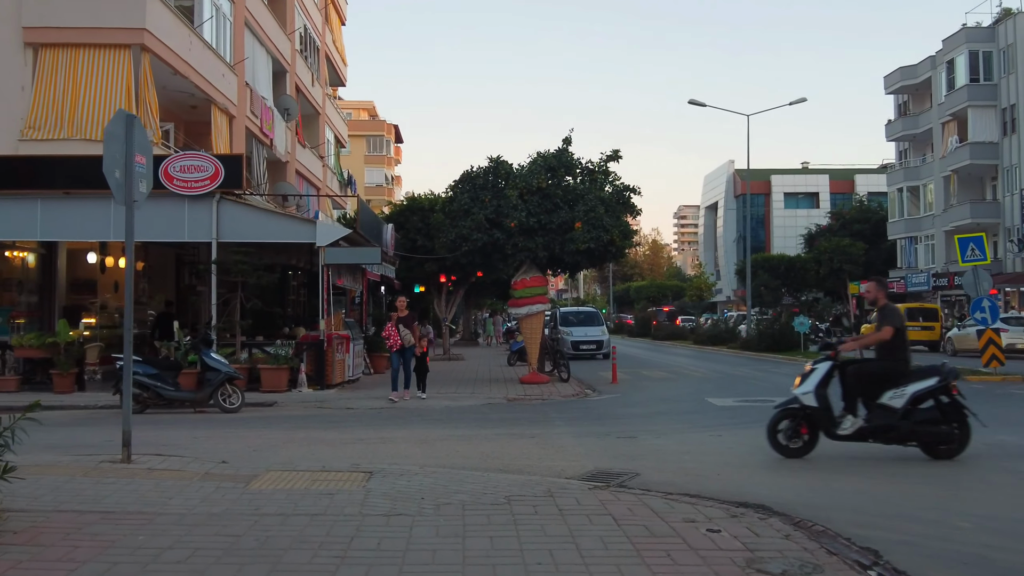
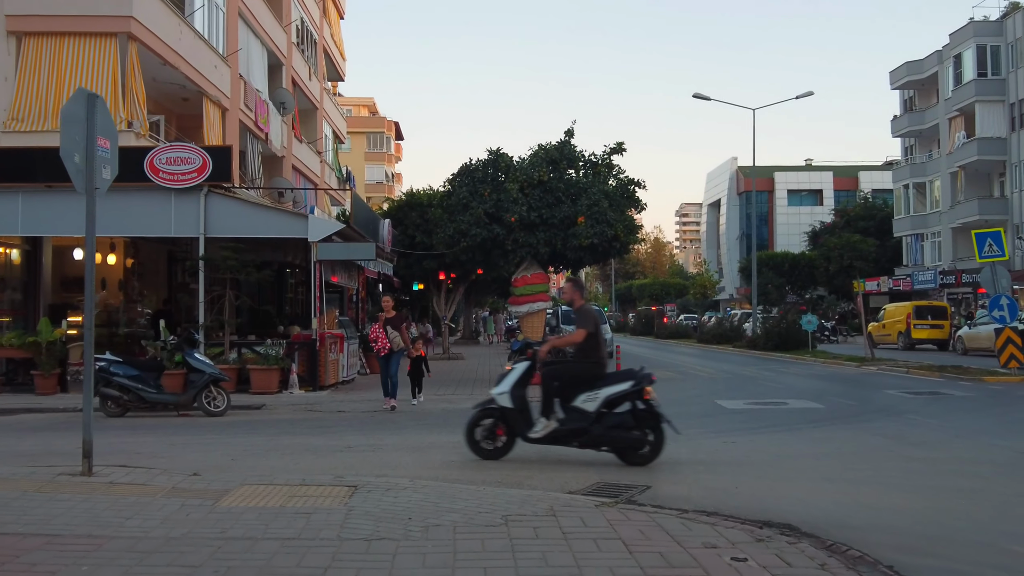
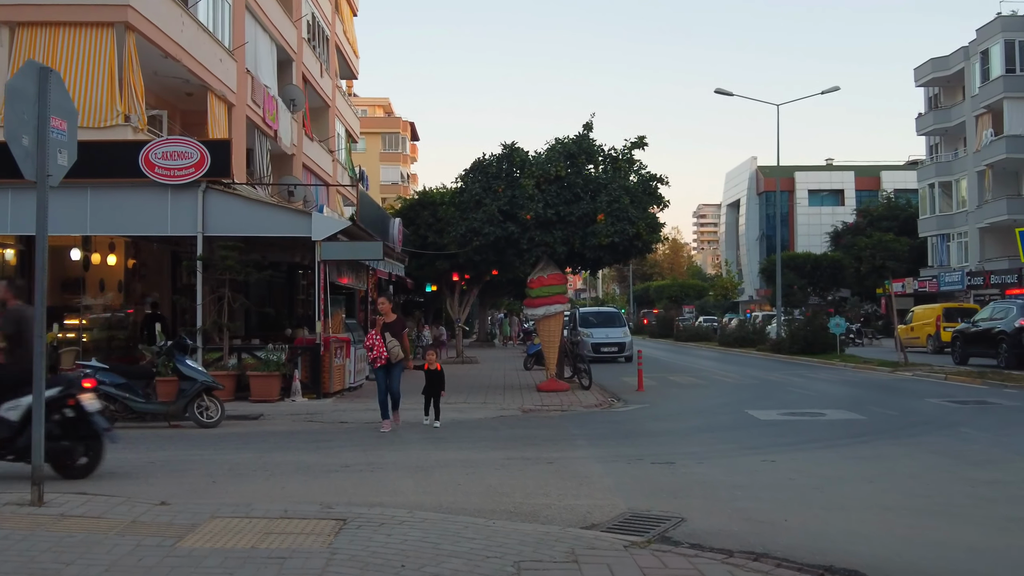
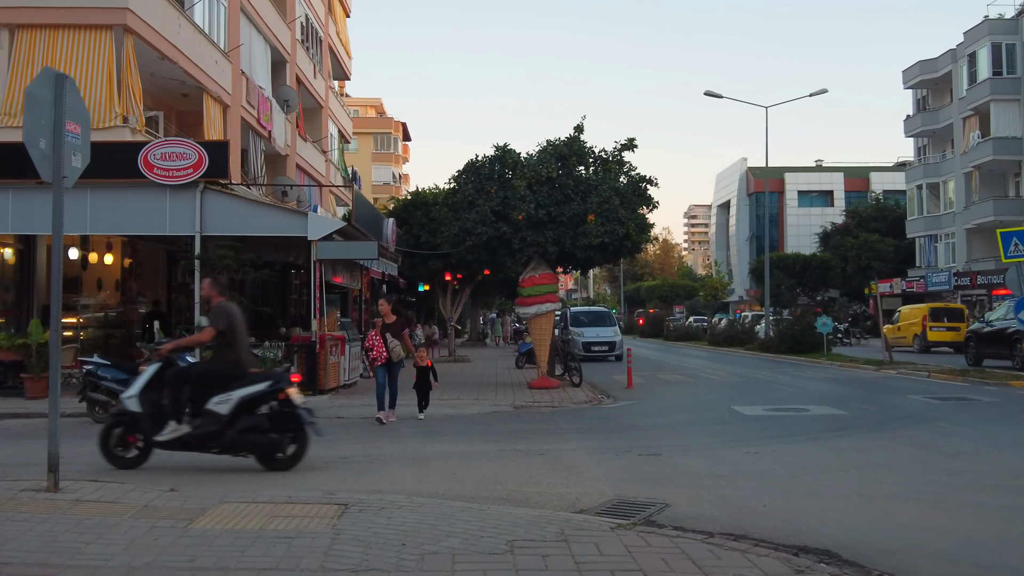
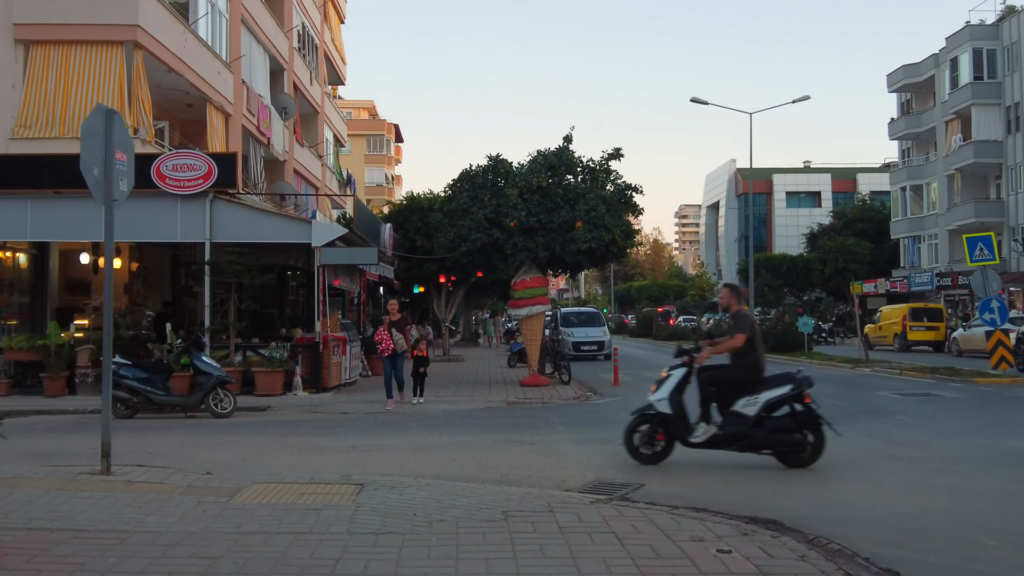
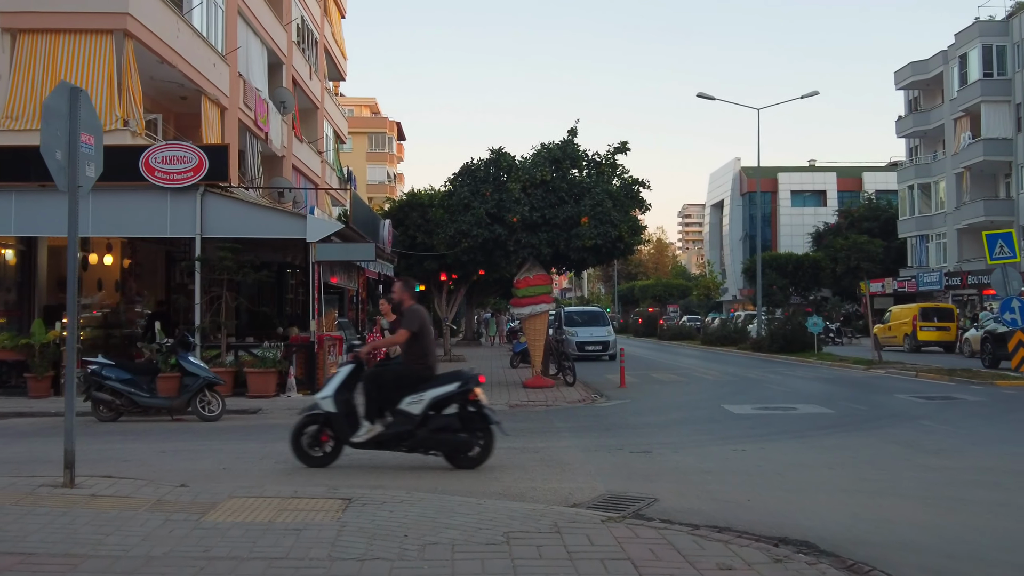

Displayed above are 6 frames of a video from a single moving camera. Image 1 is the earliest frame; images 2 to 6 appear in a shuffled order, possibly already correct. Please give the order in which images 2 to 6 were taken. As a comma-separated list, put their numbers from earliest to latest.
5, 2, 6, 4, 3
